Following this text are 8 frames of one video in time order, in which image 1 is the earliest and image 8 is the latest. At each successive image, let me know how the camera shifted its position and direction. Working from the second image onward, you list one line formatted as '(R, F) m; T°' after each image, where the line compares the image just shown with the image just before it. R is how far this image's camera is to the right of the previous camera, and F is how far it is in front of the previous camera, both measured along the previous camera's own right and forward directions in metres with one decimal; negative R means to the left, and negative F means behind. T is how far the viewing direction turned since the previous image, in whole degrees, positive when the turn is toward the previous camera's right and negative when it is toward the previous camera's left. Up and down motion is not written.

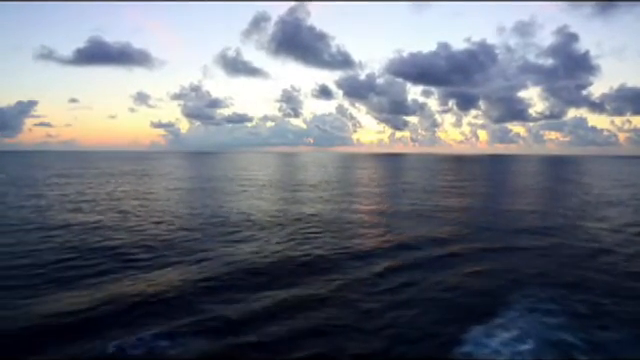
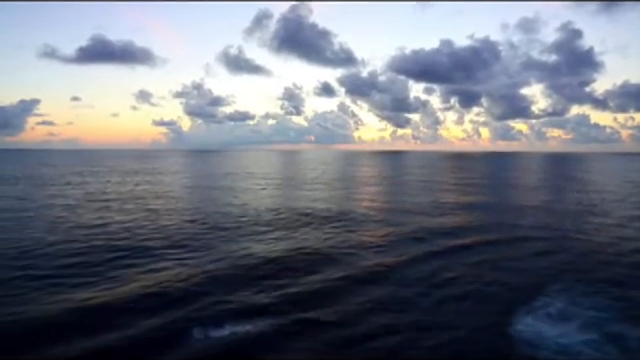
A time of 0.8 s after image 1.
(-0.4, -0.1) m; 0°
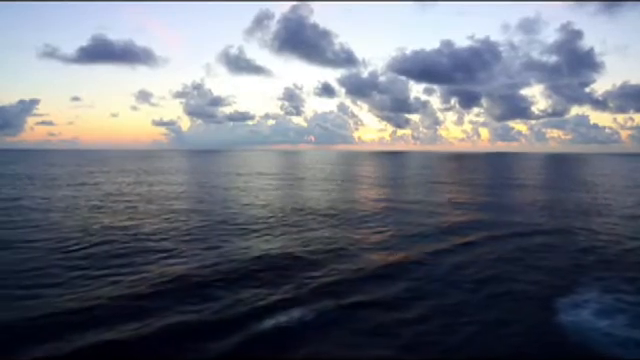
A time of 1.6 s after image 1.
(-0.3, -0.1) m; 0°
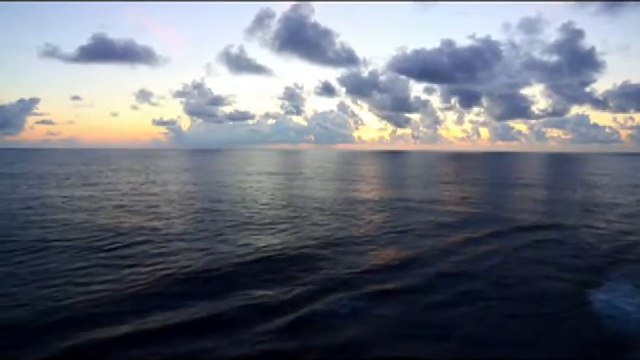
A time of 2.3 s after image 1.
(-0.3, 0.0) m; 0°
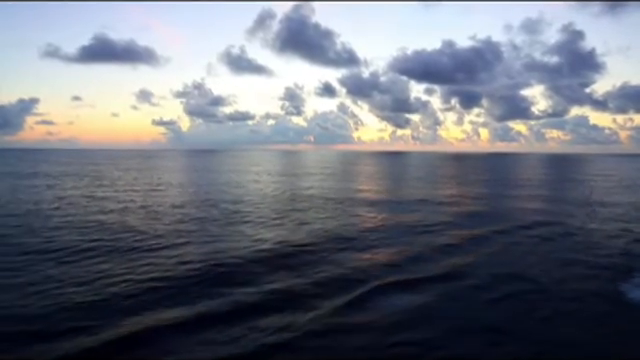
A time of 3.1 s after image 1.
(-0.4, -0.1) m; 0°
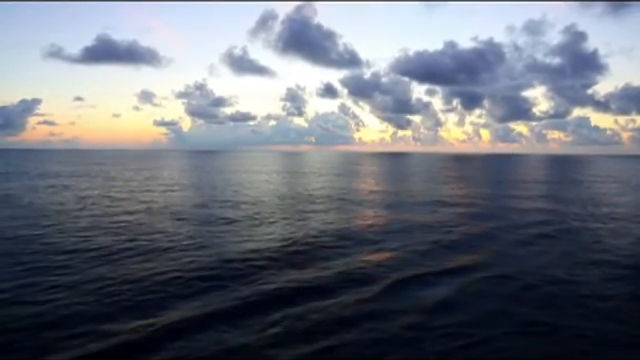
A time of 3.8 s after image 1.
(-0.3, -0.1) m; 0°
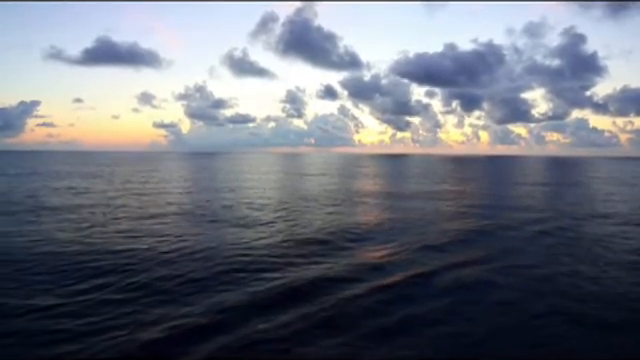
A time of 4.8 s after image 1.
(-0.4, -0.2) m; 0°
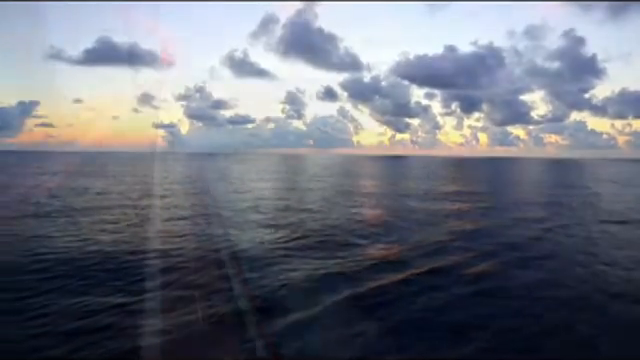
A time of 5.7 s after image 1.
(-0.4, -0.3) m; 0°
